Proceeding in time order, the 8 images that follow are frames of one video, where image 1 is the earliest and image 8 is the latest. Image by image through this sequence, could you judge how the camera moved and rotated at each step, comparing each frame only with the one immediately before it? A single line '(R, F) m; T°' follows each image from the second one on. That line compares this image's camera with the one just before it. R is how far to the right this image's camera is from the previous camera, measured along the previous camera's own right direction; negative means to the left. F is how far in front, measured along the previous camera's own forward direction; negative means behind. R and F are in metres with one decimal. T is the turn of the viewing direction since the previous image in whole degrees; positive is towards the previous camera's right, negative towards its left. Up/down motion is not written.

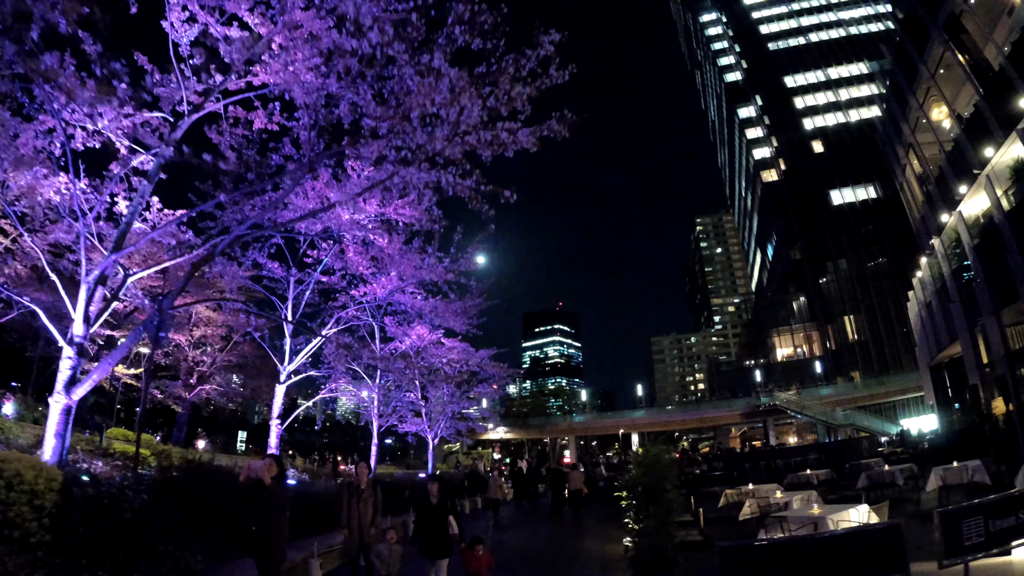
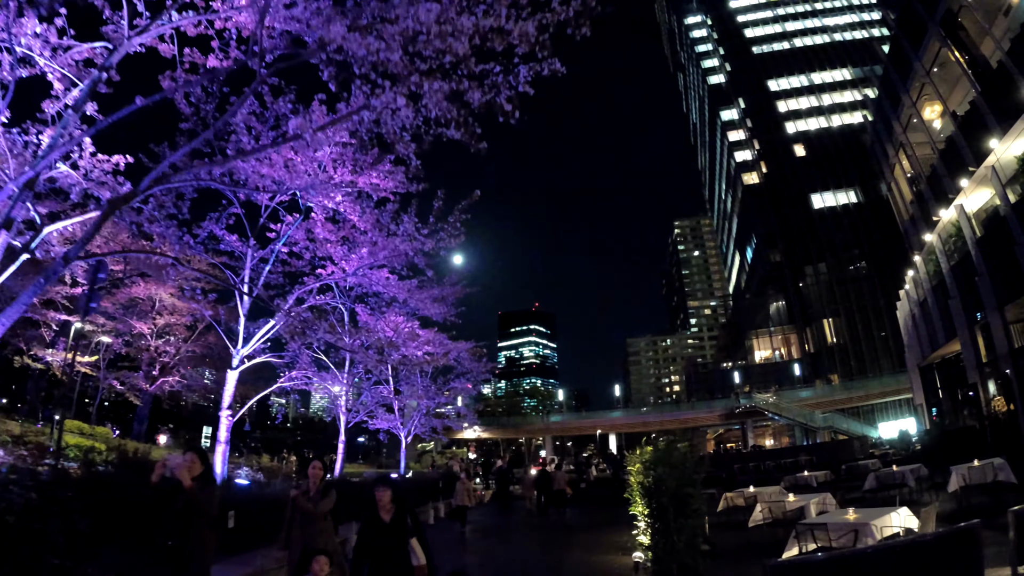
(-0.2, +1.2) m; +2°
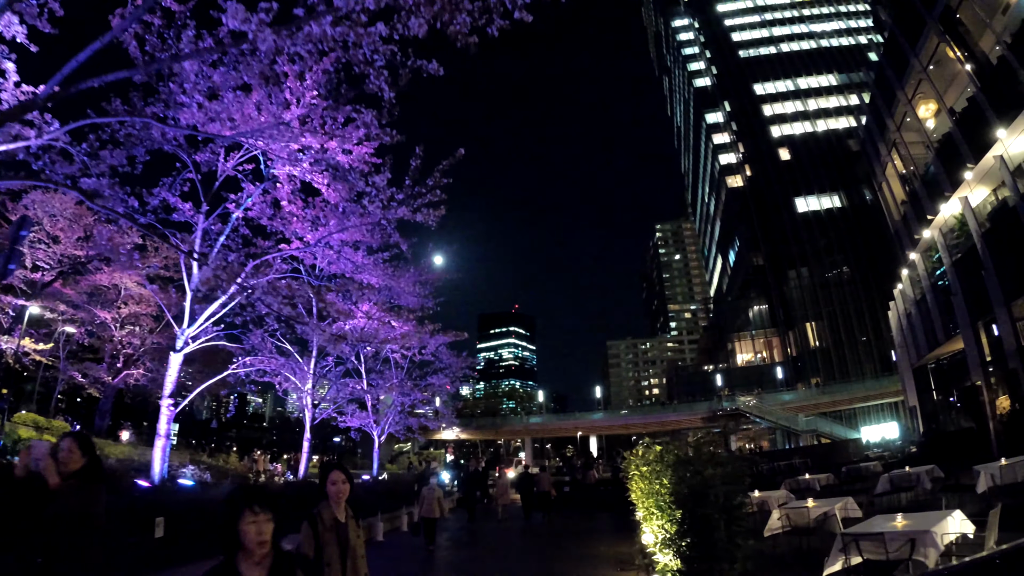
(-0.2, +1.1) m; +2°
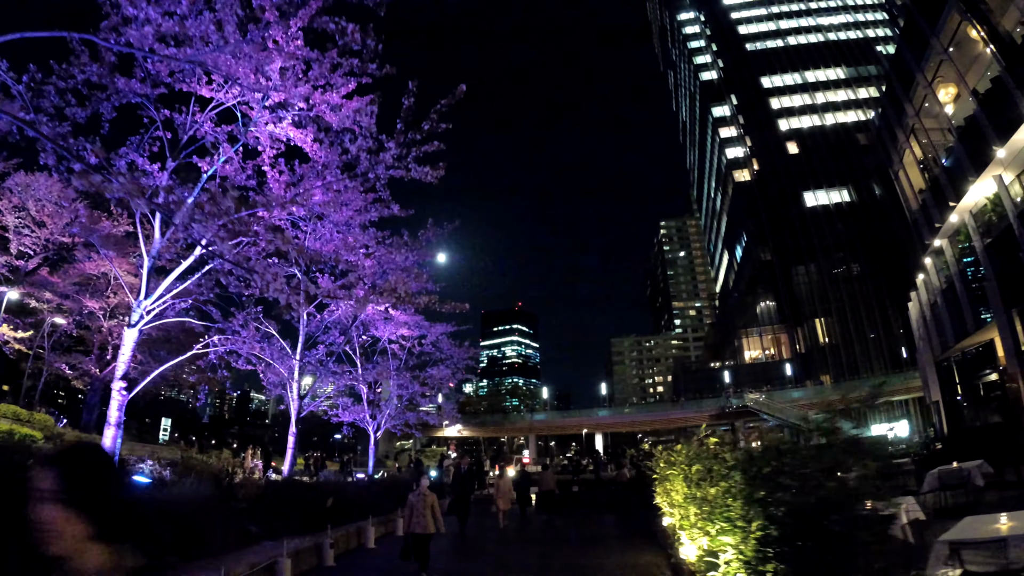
(-0.1, +1.1) m; 0°
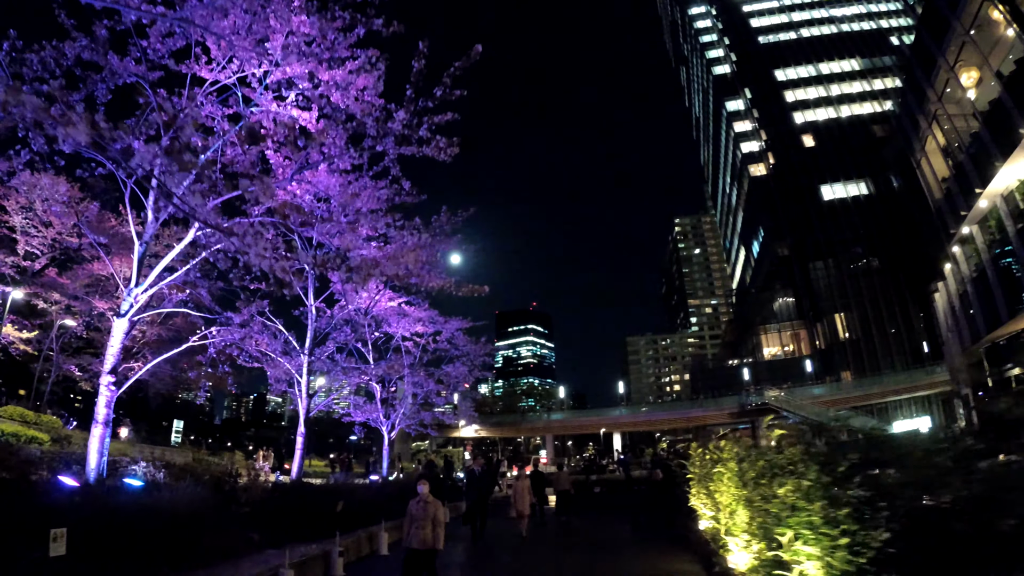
(0.0, +0.4) m; -1°
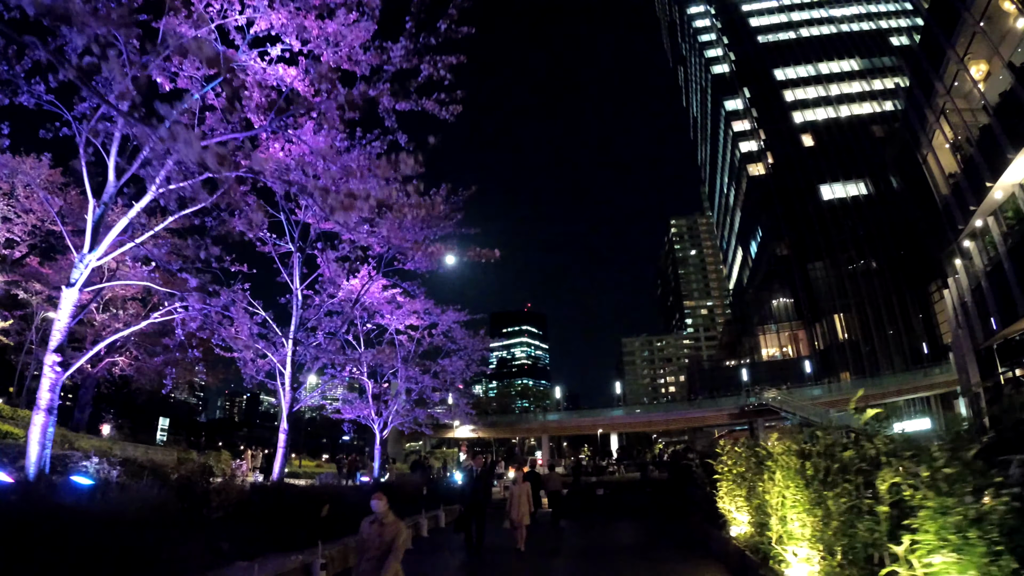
(-0.2, +0.8) m; 0°
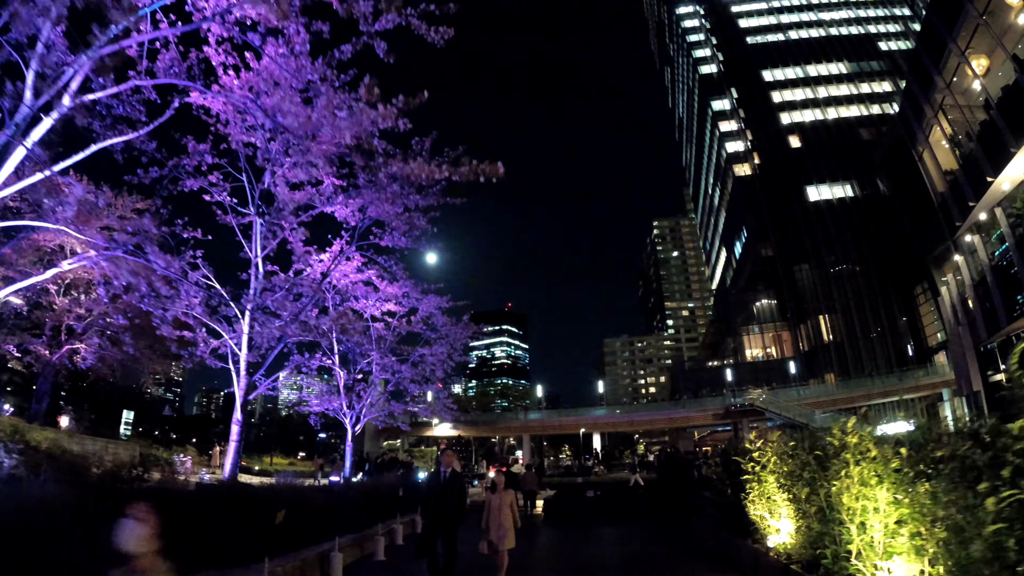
(-0.2, +1.2) m; +2°
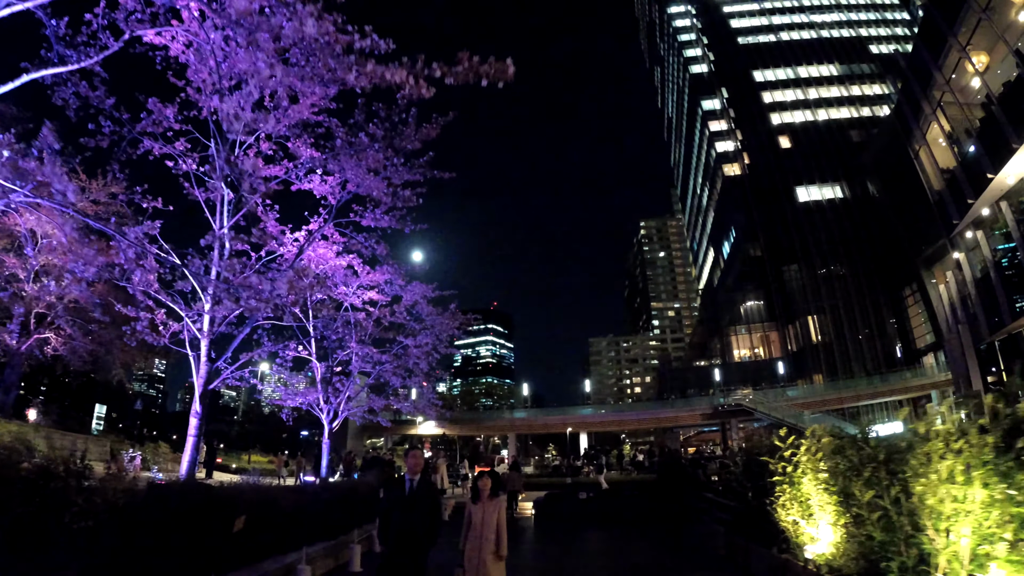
(-0.2, +0.8) m; +1°
